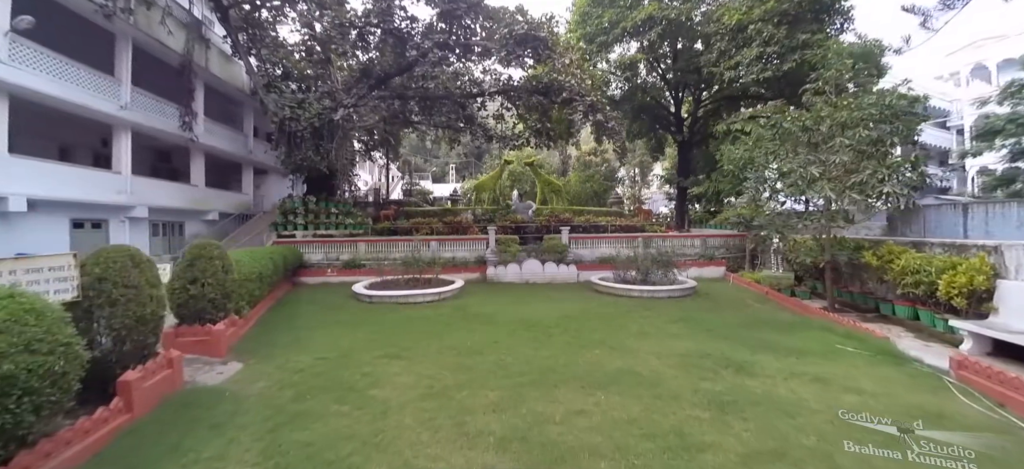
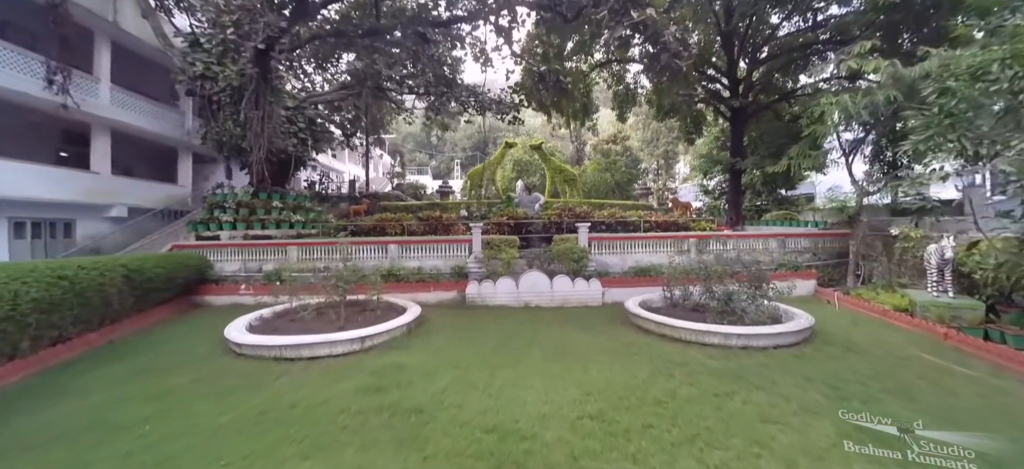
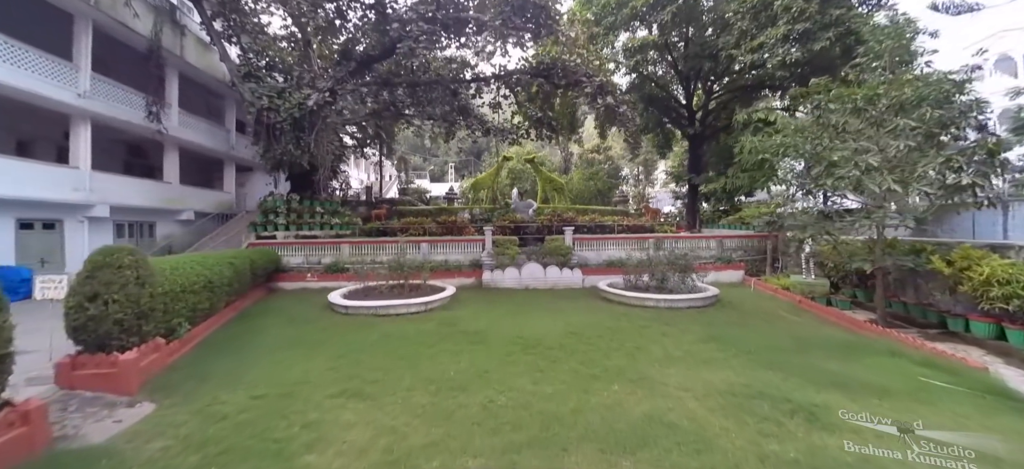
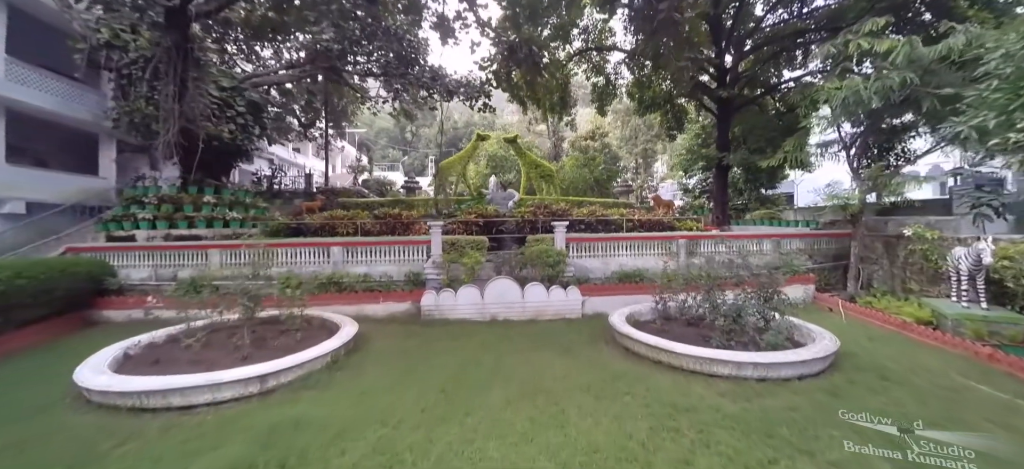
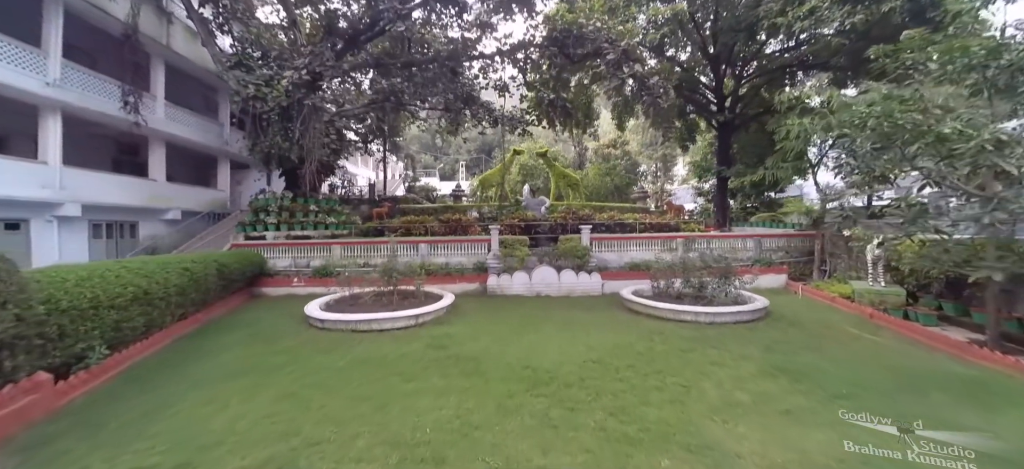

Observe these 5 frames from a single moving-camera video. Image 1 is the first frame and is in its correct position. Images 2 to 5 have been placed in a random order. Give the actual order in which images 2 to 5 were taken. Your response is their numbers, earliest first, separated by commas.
3, 5, 2, 4
